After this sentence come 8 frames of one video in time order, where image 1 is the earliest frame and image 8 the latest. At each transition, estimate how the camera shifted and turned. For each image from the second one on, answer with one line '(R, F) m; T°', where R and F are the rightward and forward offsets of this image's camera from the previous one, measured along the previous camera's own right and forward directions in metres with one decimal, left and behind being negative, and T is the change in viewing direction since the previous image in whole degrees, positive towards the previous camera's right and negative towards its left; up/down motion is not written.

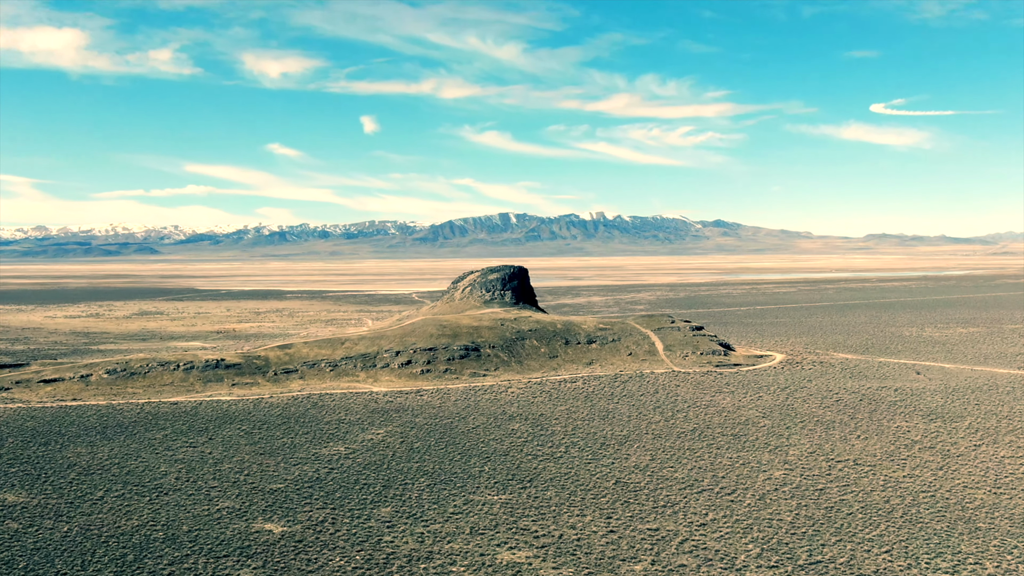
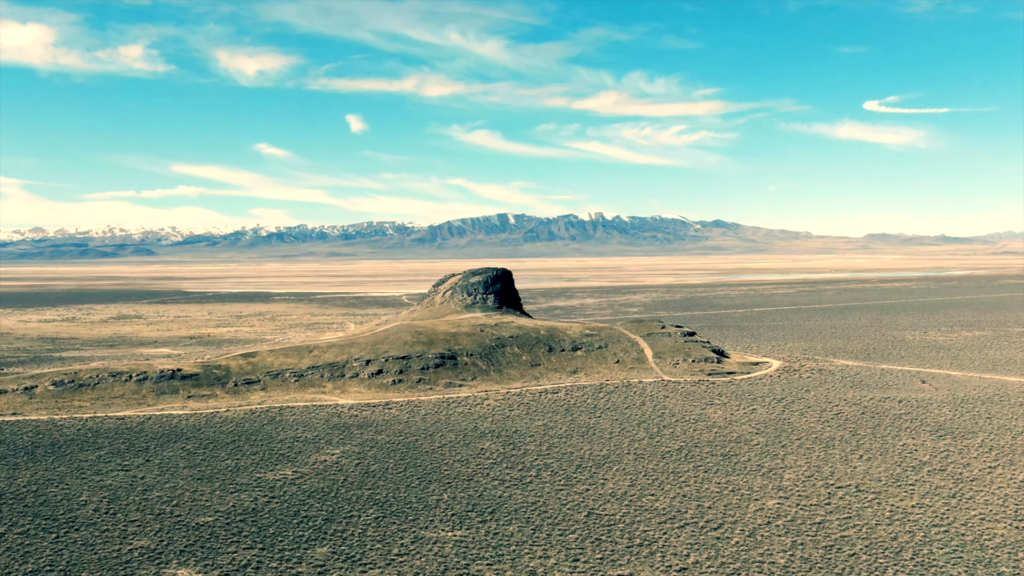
(+0.7, +2.2) m; 0°
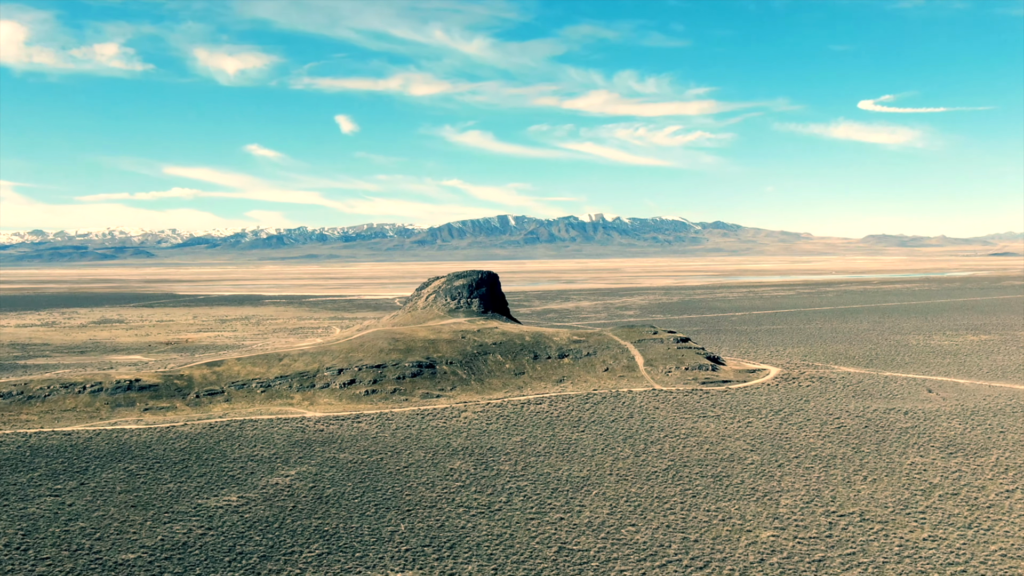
(+0.6, +2.0) m; 0°
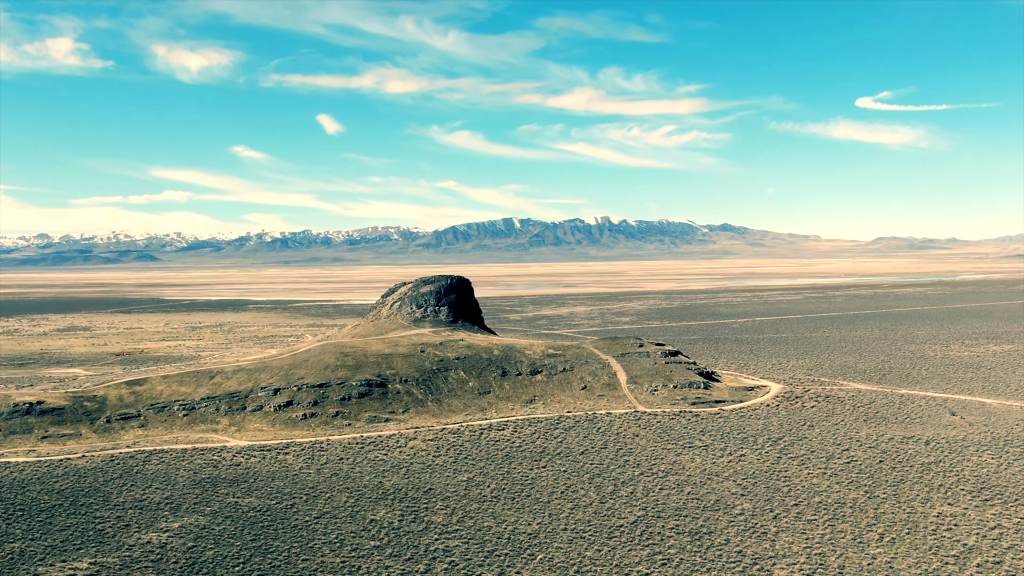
(+1.3, +4.0) m; 0°
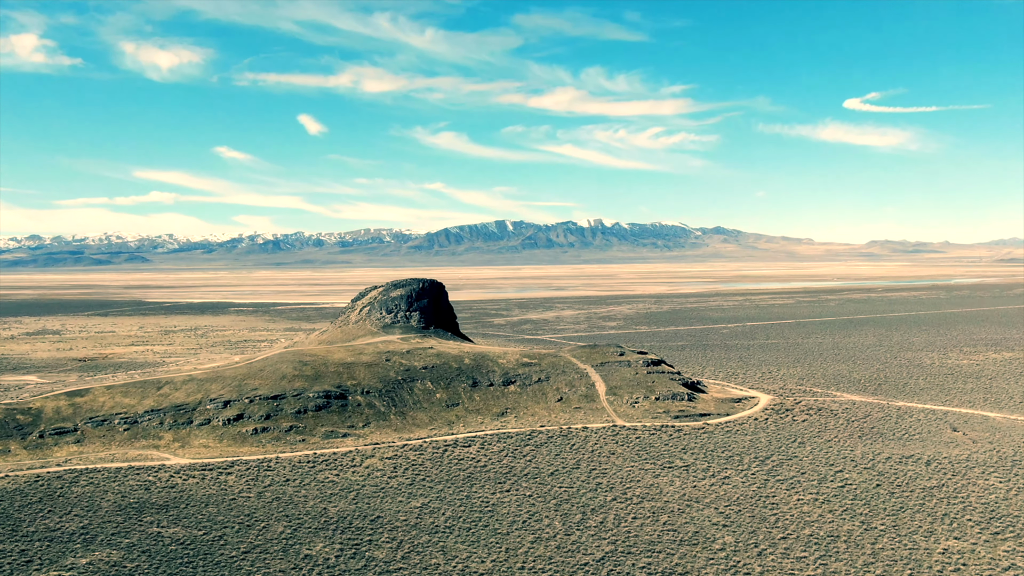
(+0.6, +2.0) m; 0°
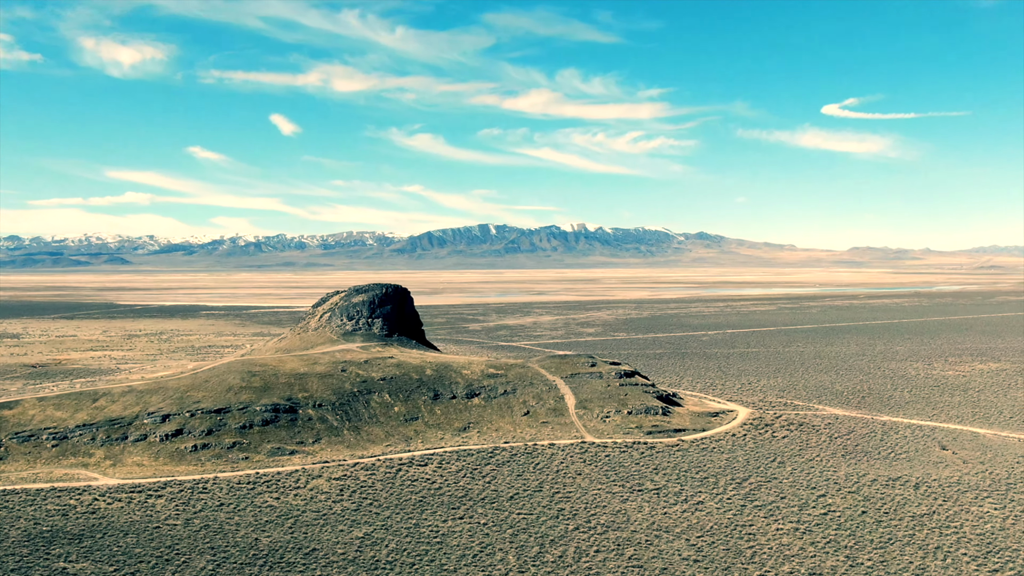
(+0.5, +1.7) m; +1°
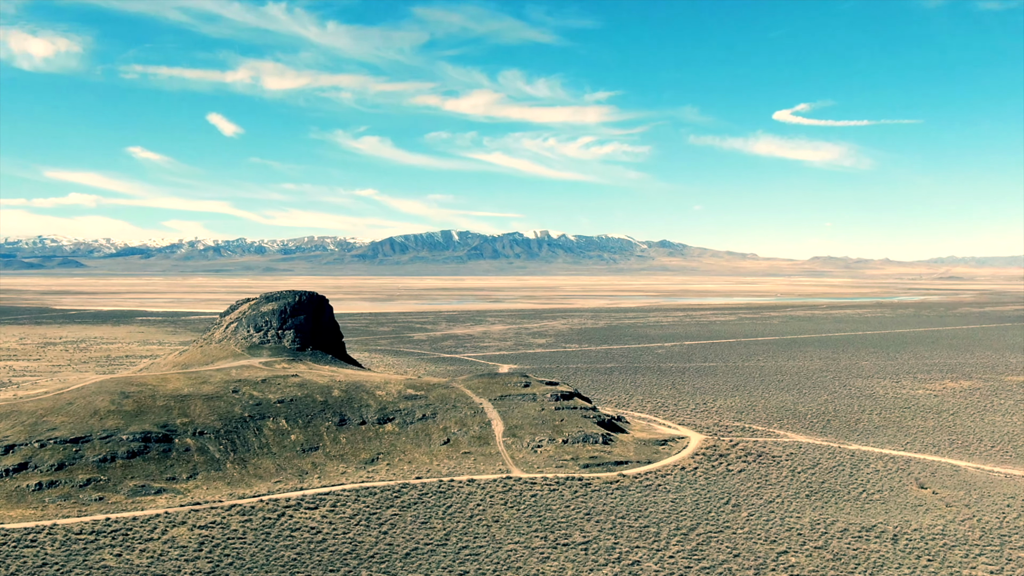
(+1.0, +3.4) m; +2°
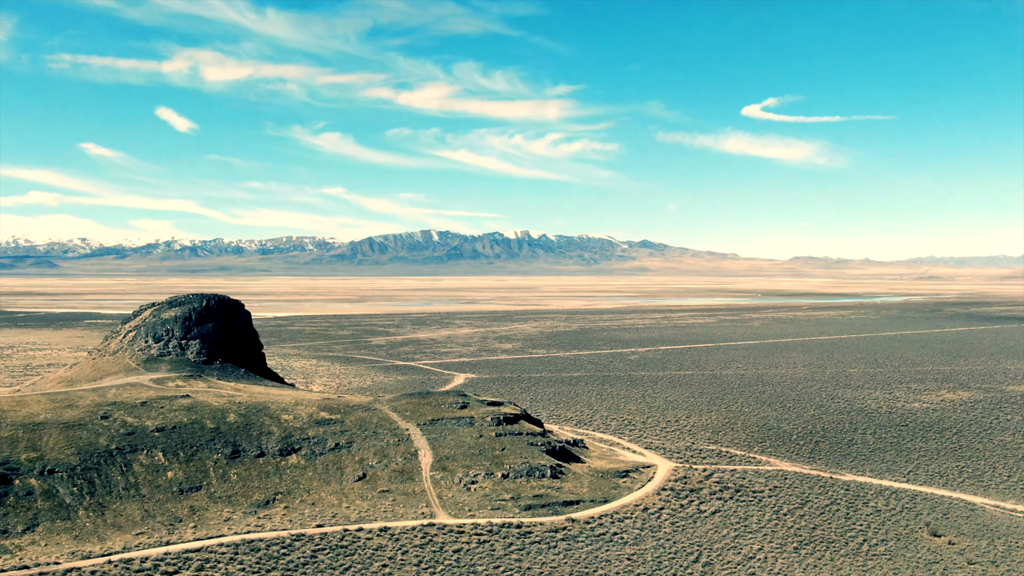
(+1.0, +3.9) m; +1°
